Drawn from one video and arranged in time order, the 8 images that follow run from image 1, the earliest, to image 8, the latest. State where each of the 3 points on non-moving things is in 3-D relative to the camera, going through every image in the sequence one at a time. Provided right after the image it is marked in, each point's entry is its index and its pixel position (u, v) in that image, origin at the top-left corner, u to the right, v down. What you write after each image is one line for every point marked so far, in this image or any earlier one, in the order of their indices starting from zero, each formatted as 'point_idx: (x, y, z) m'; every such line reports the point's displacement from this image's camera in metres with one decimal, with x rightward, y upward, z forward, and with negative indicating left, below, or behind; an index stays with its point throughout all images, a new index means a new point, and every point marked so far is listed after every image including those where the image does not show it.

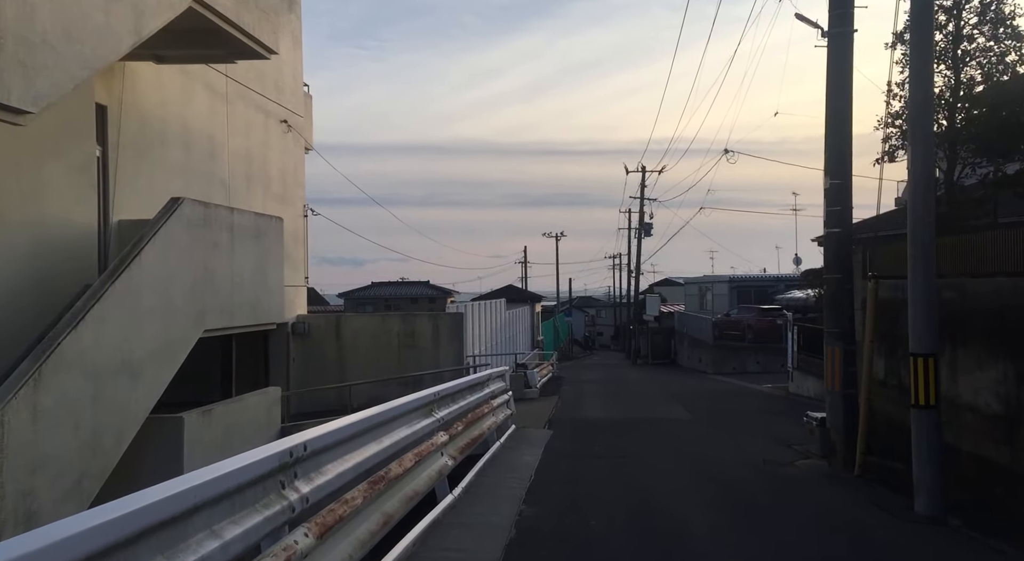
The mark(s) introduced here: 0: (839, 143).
0: (+4.3, +1.8, +9.2) m
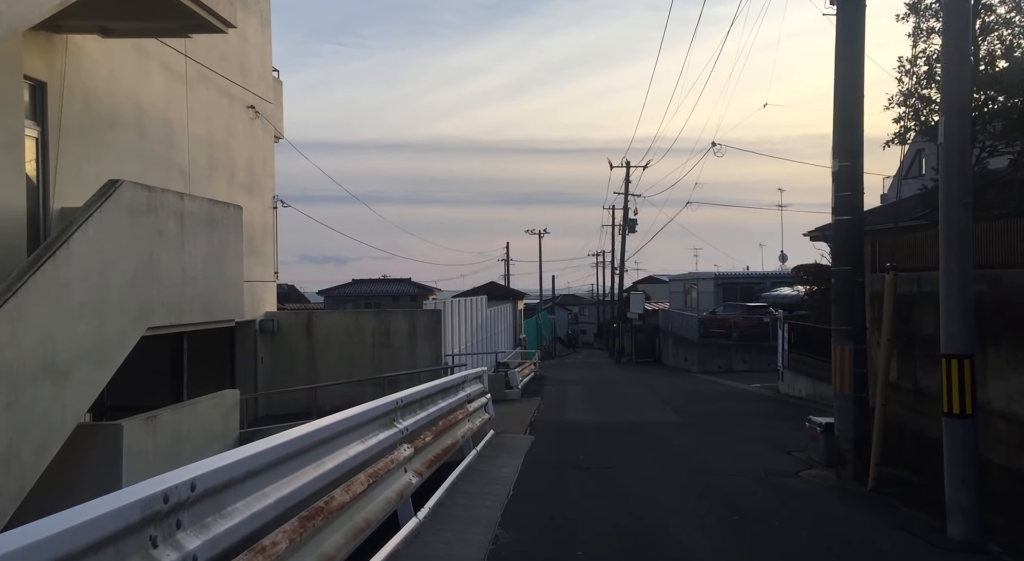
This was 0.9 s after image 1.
0: (+4.0, +1.9, +8.4) m
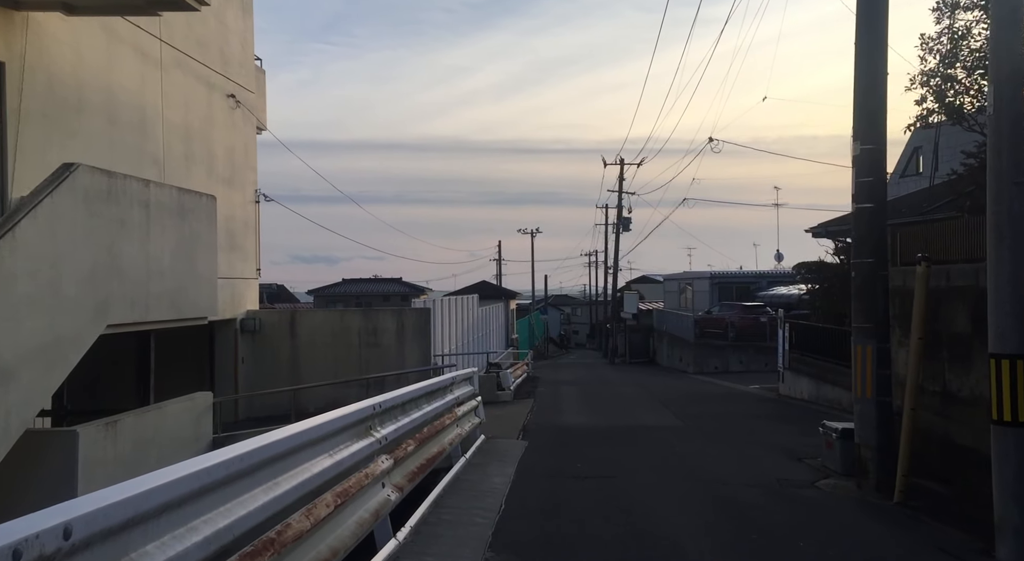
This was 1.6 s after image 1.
0: (+3.9, +2.0, +7.7) m
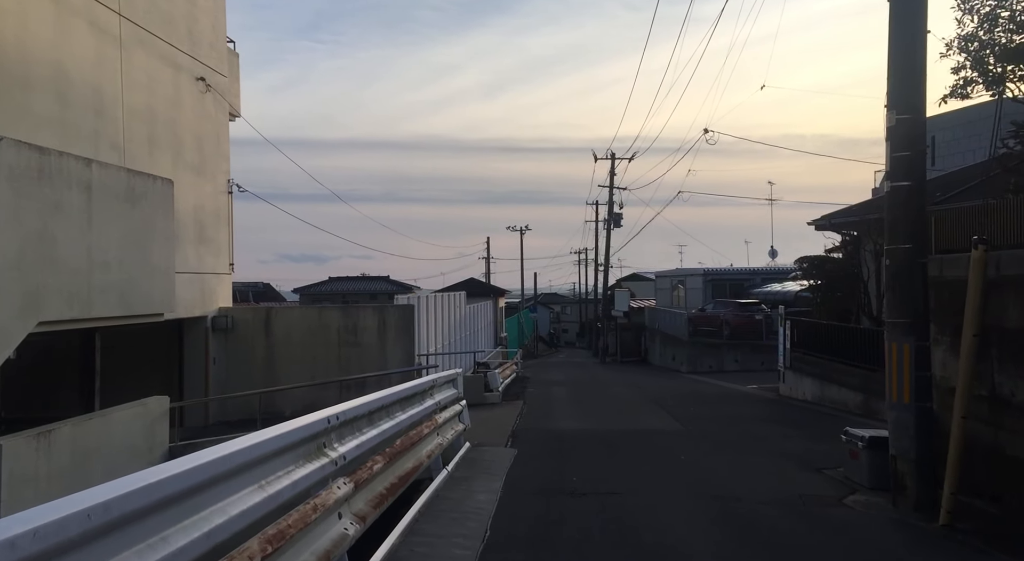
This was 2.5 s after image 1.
0: (+3.8, +2.1, +6.8) m
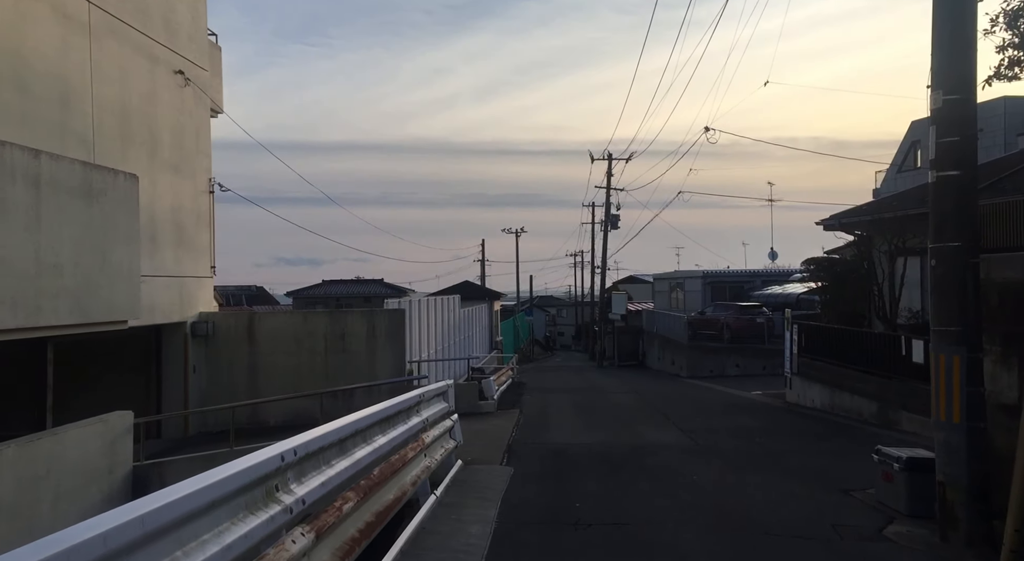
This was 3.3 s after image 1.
0: (+3.7, +2.1, +6.0) m
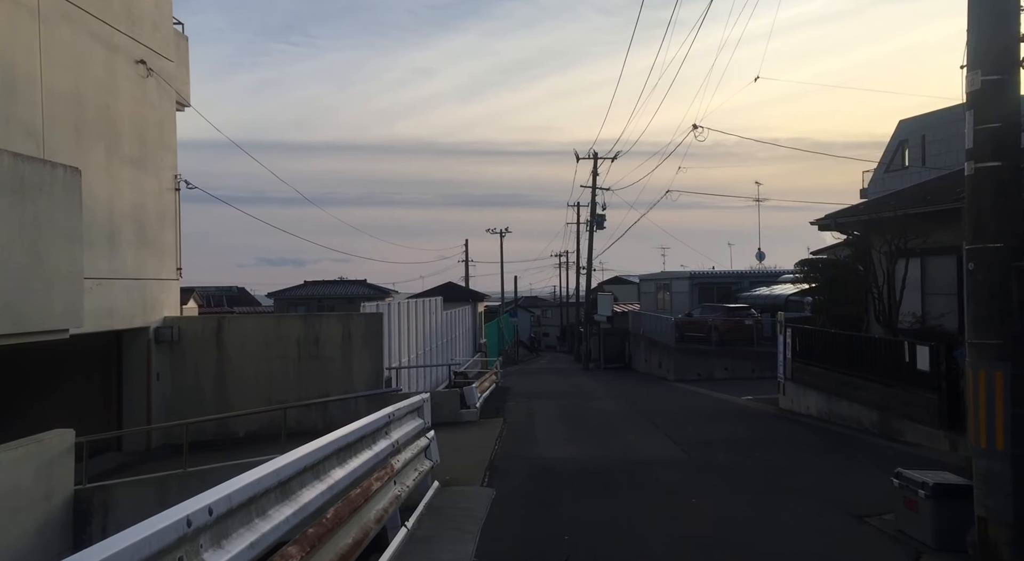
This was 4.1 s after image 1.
0: (+3.6, +2.0, +5.2) m
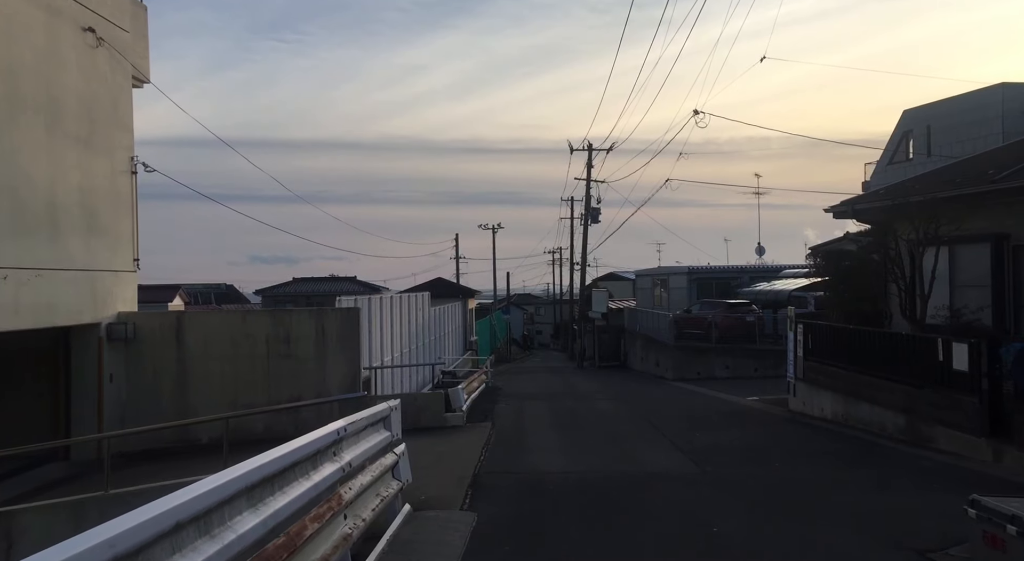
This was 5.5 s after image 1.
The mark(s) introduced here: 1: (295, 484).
0: (+3.5, +2.2, +3.9) m
1: (-1.3, -1.2, +4.4) m
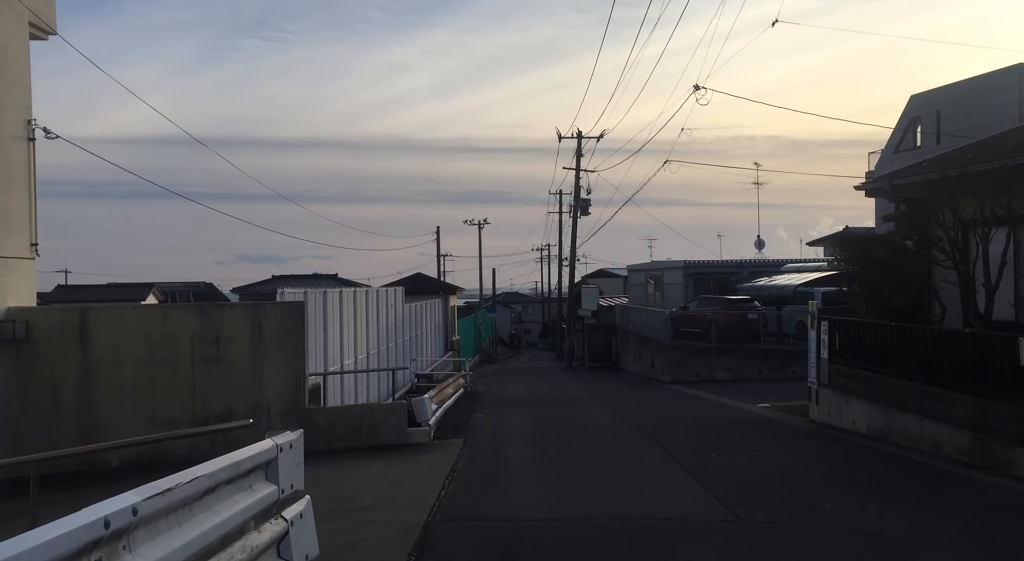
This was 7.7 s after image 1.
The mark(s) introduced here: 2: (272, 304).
0: (+3.2, +2.3, +1.5) m
1: (-1.6, -1.1, +1.9) m
2: (-4.1, -0.4, +12.1) m
